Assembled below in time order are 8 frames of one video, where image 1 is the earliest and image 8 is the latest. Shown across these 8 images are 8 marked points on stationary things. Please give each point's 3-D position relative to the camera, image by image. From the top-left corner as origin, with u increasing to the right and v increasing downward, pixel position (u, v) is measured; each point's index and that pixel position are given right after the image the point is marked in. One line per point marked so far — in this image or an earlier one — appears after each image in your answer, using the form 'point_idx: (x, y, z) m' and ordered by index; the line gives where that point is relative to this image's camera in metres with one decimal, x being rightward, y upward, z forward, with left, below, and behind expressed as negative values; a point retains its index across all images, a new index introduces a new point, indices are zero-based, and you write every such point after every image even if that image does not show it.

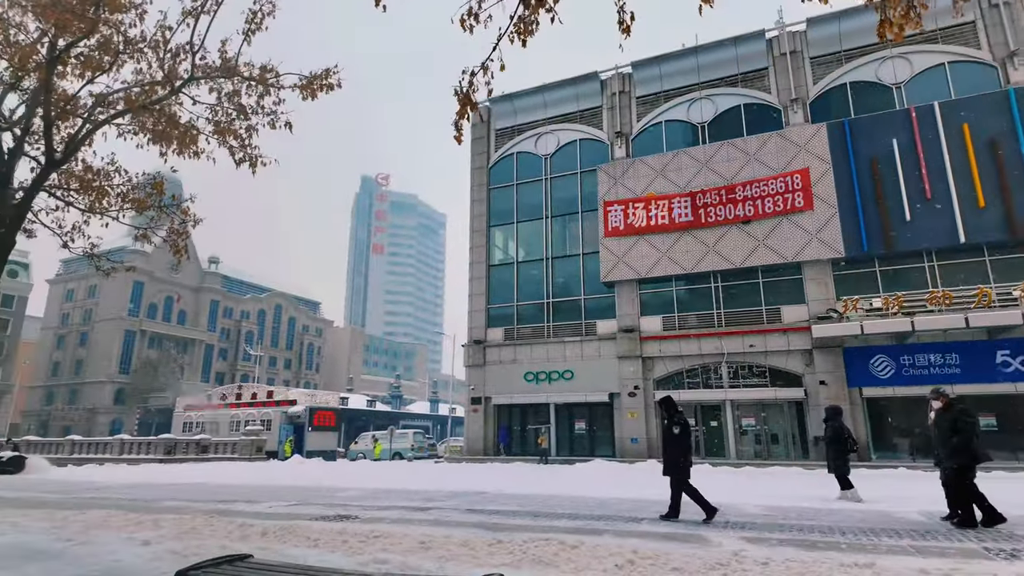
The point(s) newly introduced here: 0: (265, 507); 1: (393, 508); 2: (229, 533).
0: (-4.6, -4.1, +11.0) m
1: (-2.2, -4.1, +10.9) m
2: (-3.4, -2.9, +7.1) m
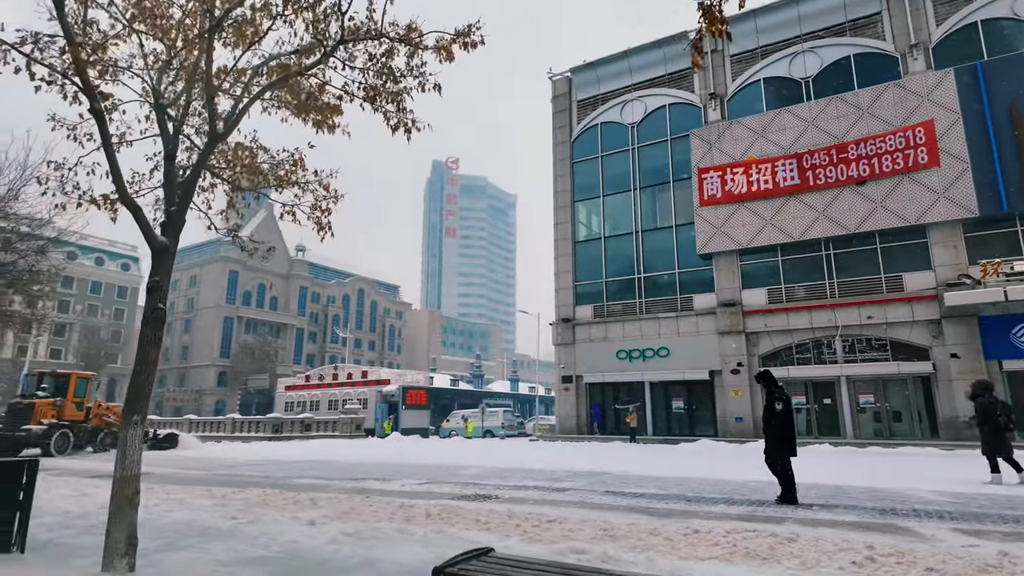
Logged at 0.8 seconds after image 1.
0: (-2.1, -3.7, +11.0) m
1: (+0.3, -3.6, +10.5) m
2: (-1.4, -2.6, +6.9) m
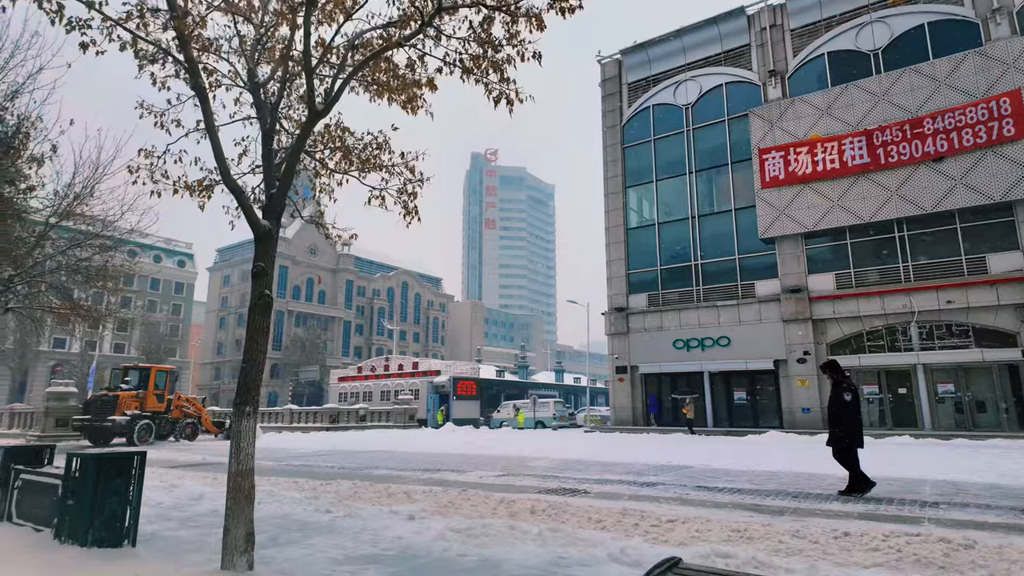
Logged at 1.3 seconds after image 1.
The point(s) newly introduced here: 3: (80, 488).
0: (-0.7, -3.4, +10.7) m
1: (+1.7, -3.3, +10.1) m
2: (-0.2, -2.4, +6.5) m
3: (-3.8, -1.8, +5.2) m
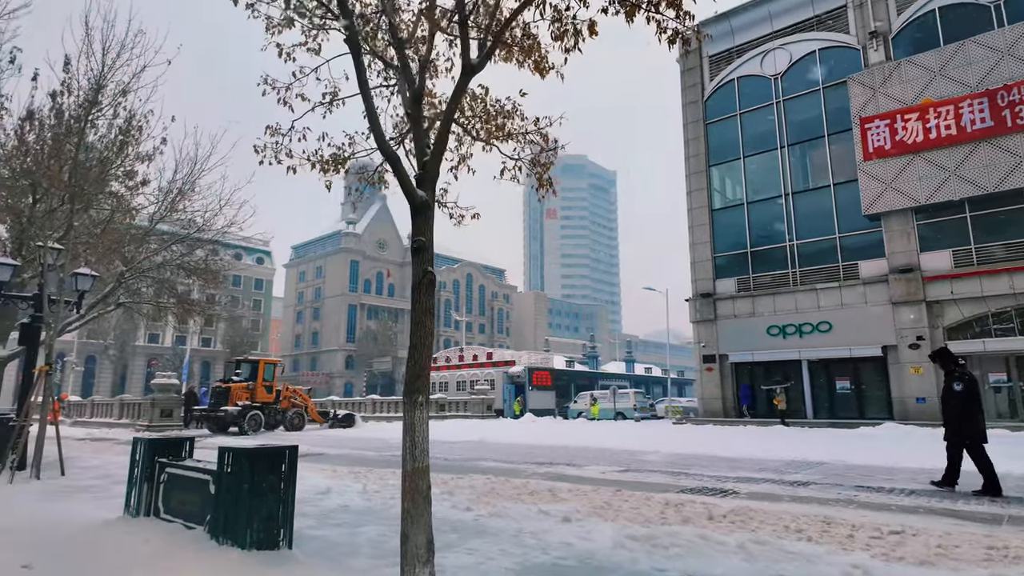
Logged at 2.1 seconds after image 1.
0: (+1.5, -3.1, +10.0) m
1: (+3.8, -3.0, +9.2) m
2: (+1.5, -2.2, +5.8) m
3: (-2.3, -1.6, +4.8) m
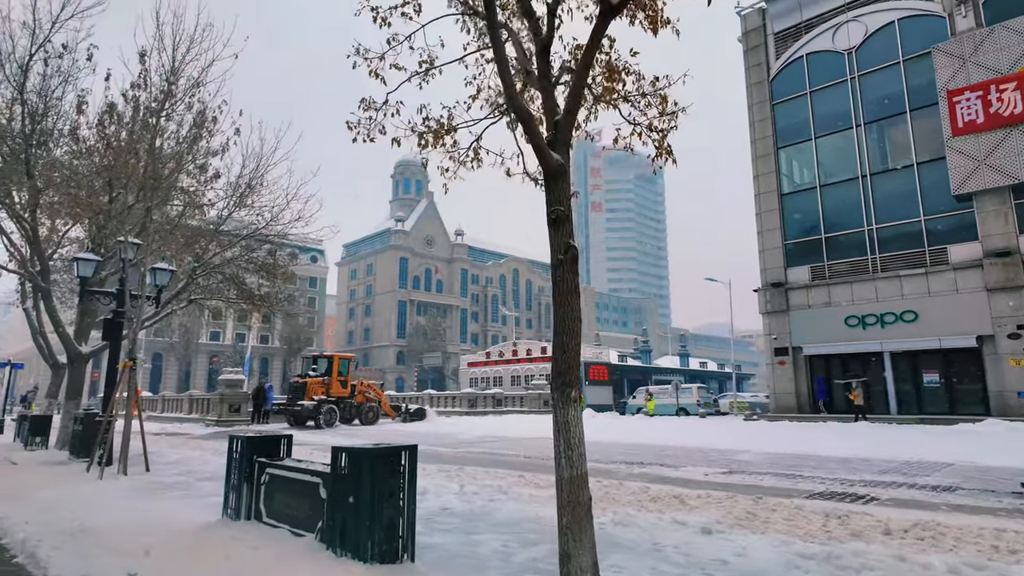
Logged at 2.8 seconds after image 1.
0: (+3.0, -2.9, +9.2) m
1: (+5.2, -2.7, +8.2) m
2: (+2.6, -2.0, +5.0) m
3: (-1.2, -1.5, +4.3) m
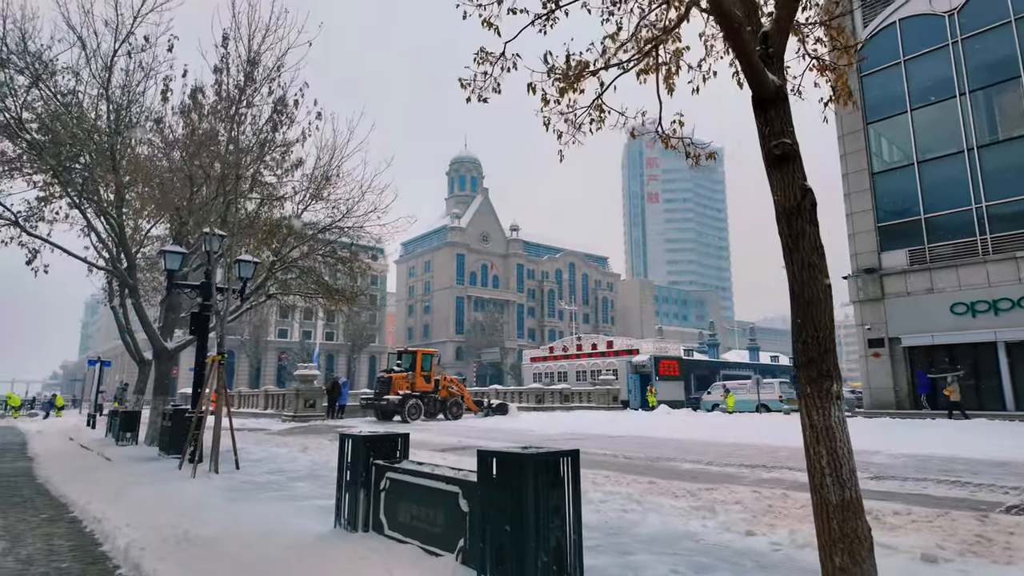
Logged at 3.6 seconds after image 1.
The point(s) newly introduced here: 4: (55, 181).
0: (+4.5, -2.6, +8.1) m
1: (+6.7, -2.4, +6.9) m
2: (+3.8, -1.8, +3.9) m
3: (0.0, -1.3, +3.5) m
4: (-10.0, +2.3, +12.9) m
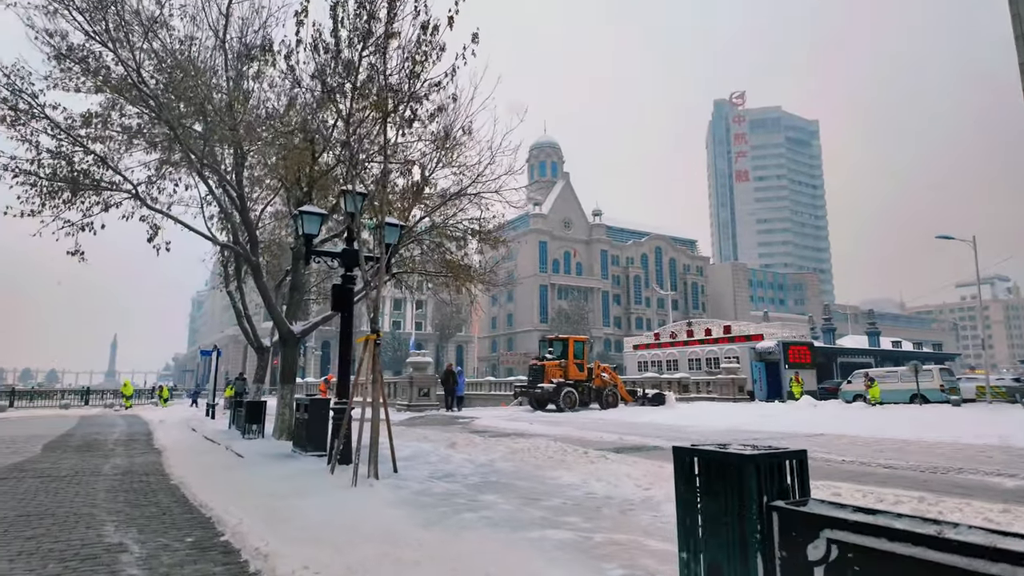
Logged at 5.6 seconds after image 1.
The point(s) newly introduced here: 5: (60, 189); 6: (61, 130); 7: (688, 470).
0: (+7.3, -2.0, +5.1) m
1: (+9.2, -1.7, +3.6) m
2: (+6.0, -1.2, +1.0) m
3: (+2.1, -0.8, +1.1) m
4: (-6.6, +2.8, +11.7) m
5: (-8.7, +1.9, +11.3) m
6: (-8.3, +2.9, +10.8) m
7: (+0.9, -0.9, +3.0) m
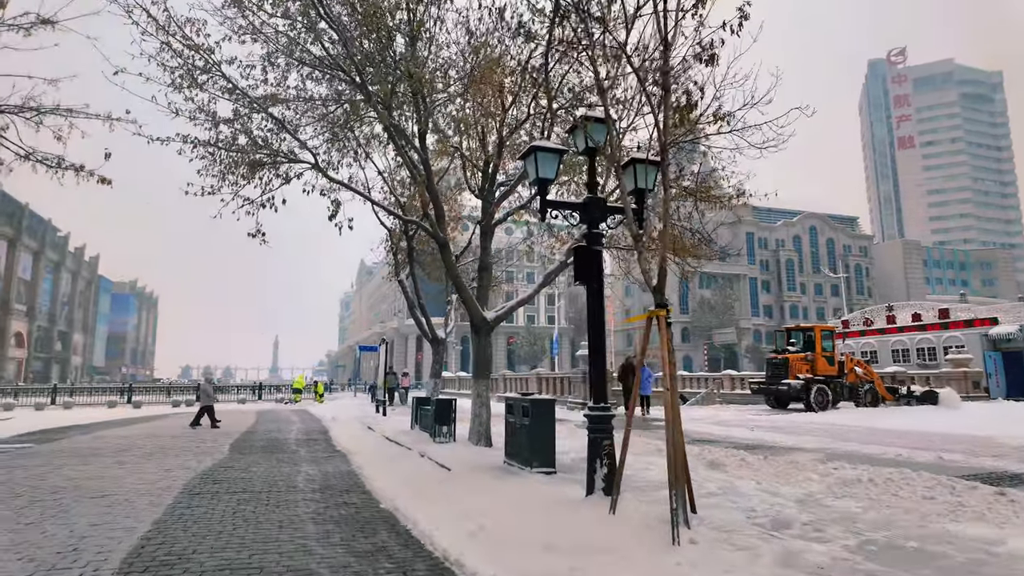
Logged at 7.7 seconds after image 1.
0: (+9.8, -1.3, +0.7) m
1: (+11.4, -1.0, -1.2) m
2: (+7.7, -0.6, -3.0) m
3: (+3.9, -0.3, -2.2) m
4: (-2.6, +3.1, +10.0) m
5: (-4.7, +2.1, +10.1) m
6: (-4.4, +3.1, +9.4) m
7: (+3.1, -0.5, 0.0) m
